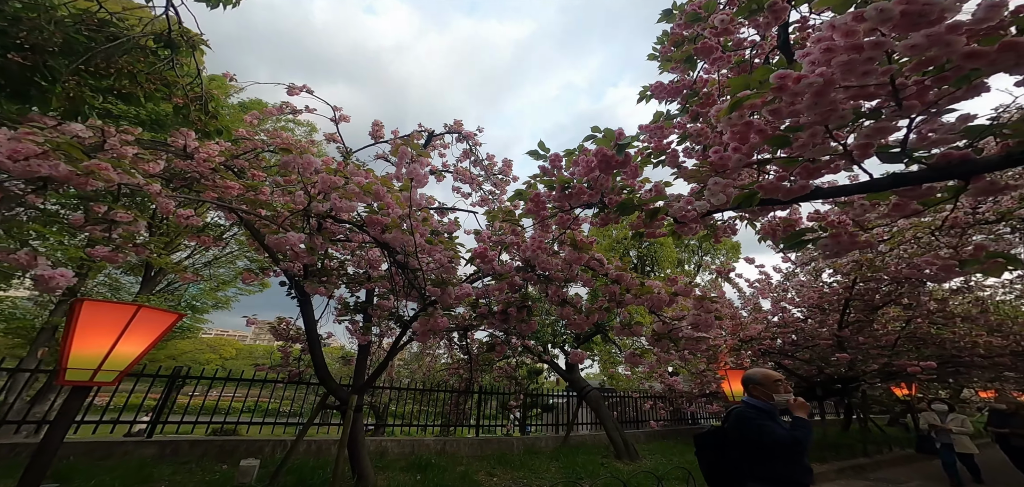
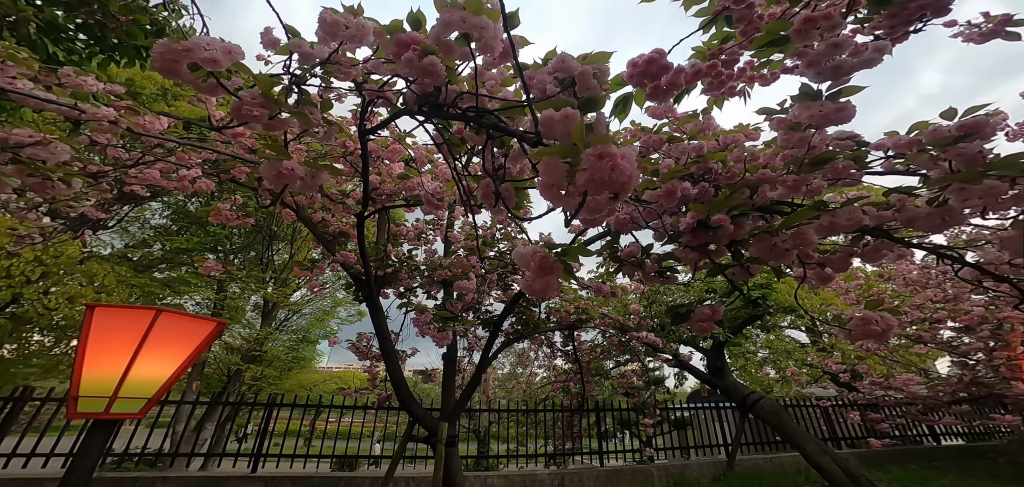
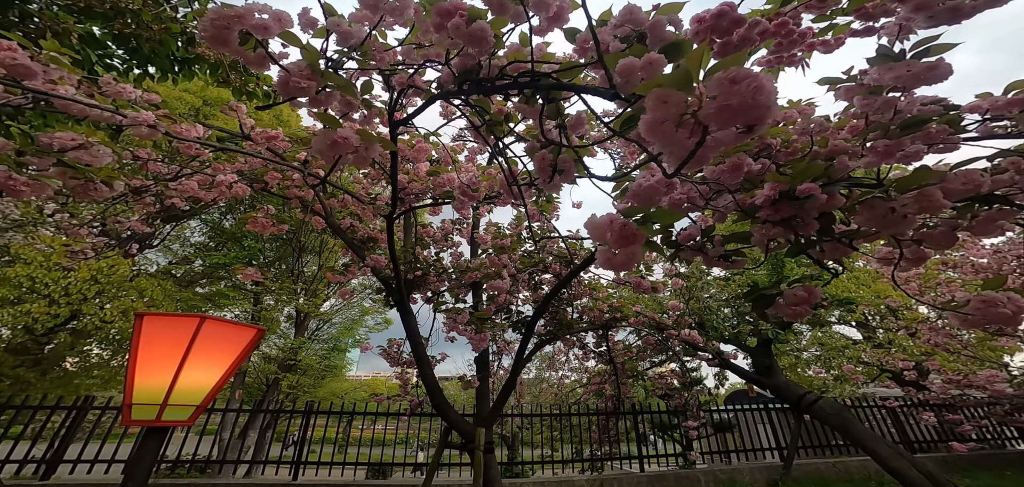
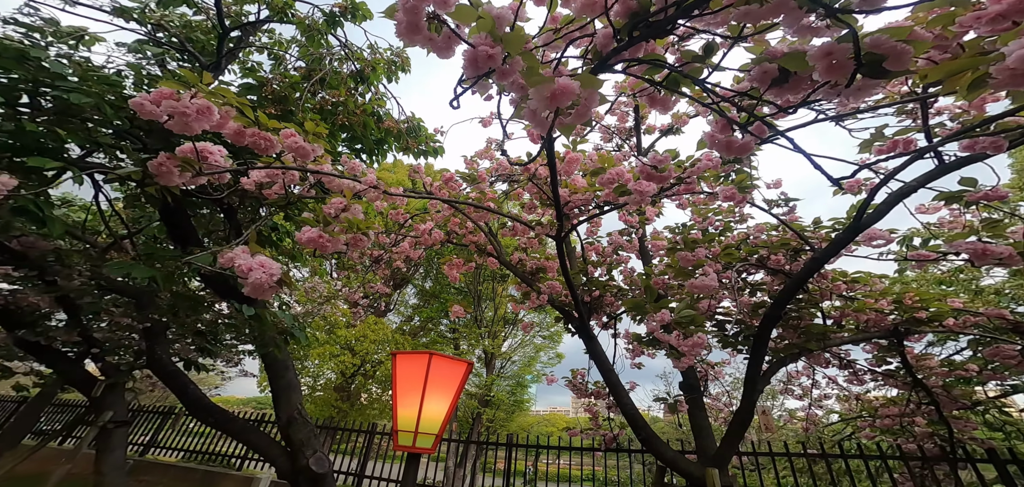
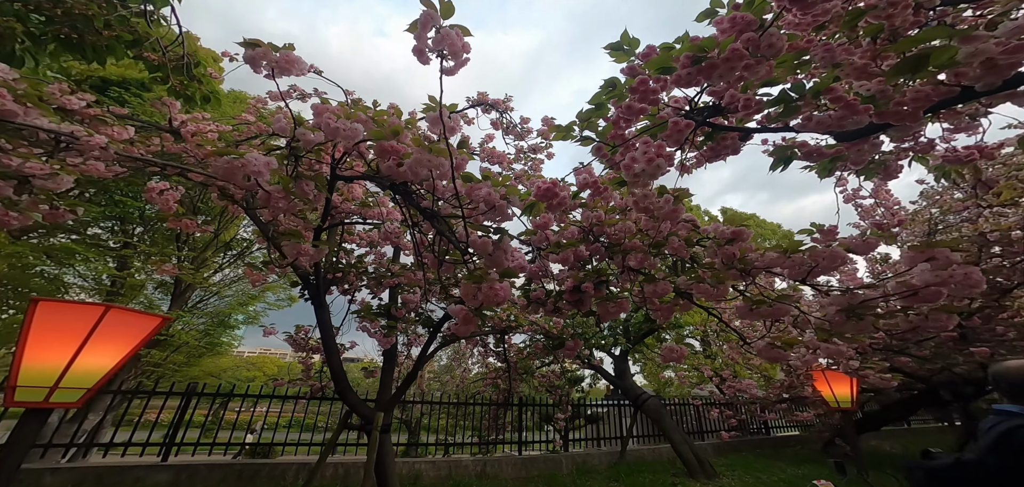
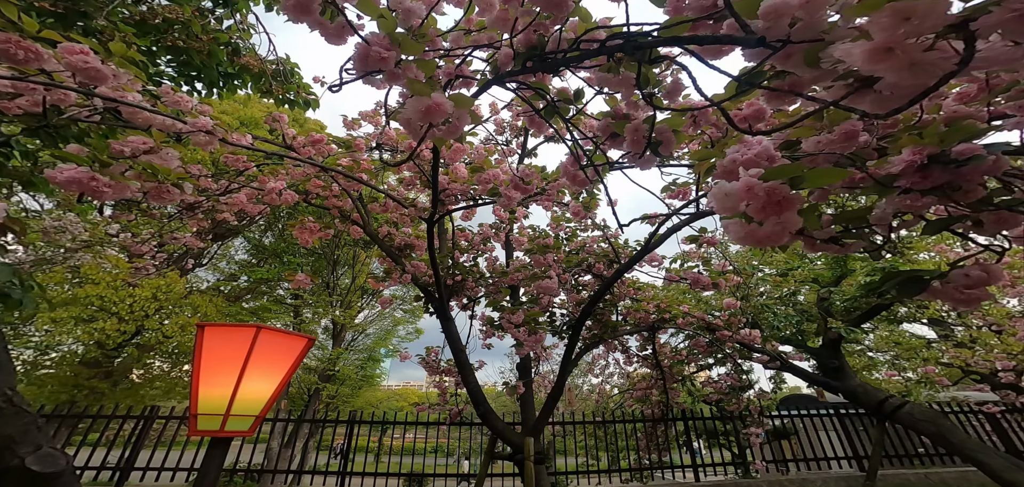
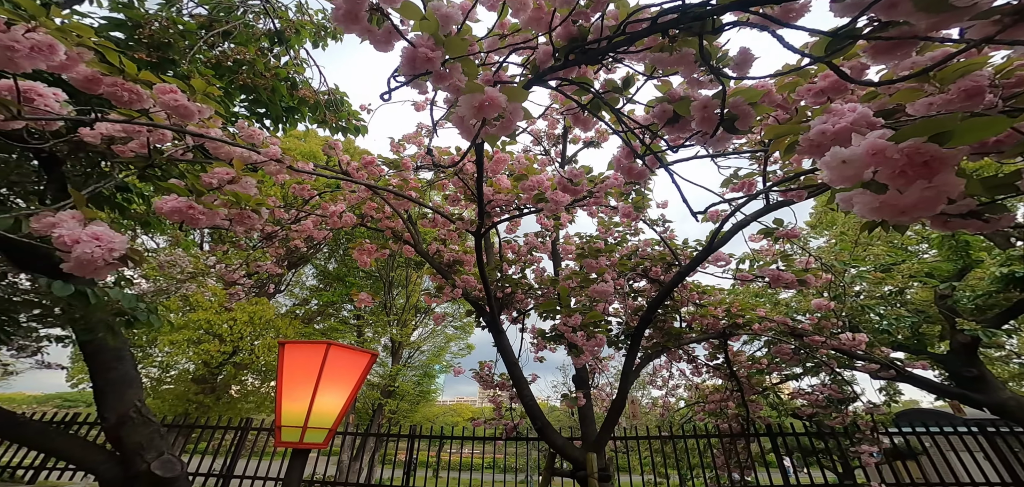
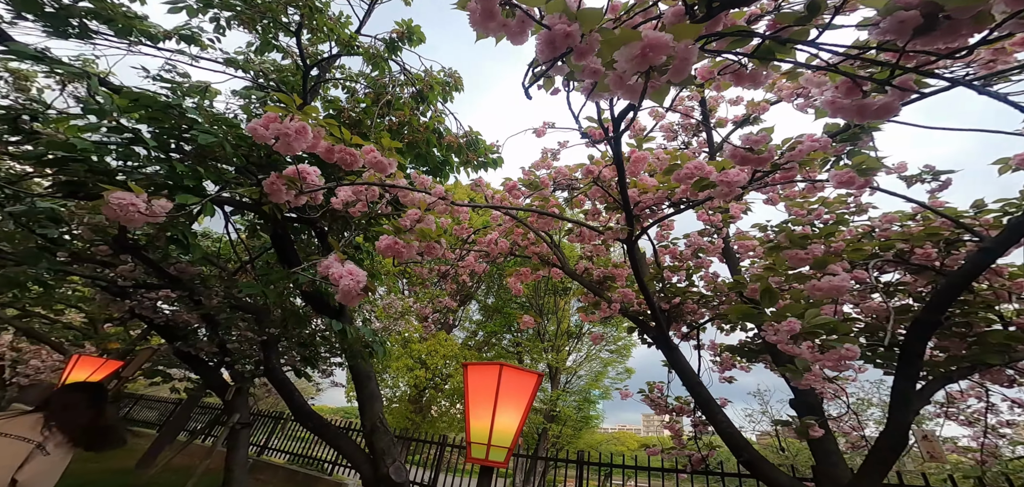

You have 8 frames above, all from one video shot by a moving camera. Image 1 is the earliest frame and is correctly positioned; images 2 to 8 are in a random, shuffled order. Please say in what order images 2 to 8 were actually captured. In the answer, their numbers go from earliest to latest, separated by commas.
5, 2, 3, 6, 7, 4, 8
